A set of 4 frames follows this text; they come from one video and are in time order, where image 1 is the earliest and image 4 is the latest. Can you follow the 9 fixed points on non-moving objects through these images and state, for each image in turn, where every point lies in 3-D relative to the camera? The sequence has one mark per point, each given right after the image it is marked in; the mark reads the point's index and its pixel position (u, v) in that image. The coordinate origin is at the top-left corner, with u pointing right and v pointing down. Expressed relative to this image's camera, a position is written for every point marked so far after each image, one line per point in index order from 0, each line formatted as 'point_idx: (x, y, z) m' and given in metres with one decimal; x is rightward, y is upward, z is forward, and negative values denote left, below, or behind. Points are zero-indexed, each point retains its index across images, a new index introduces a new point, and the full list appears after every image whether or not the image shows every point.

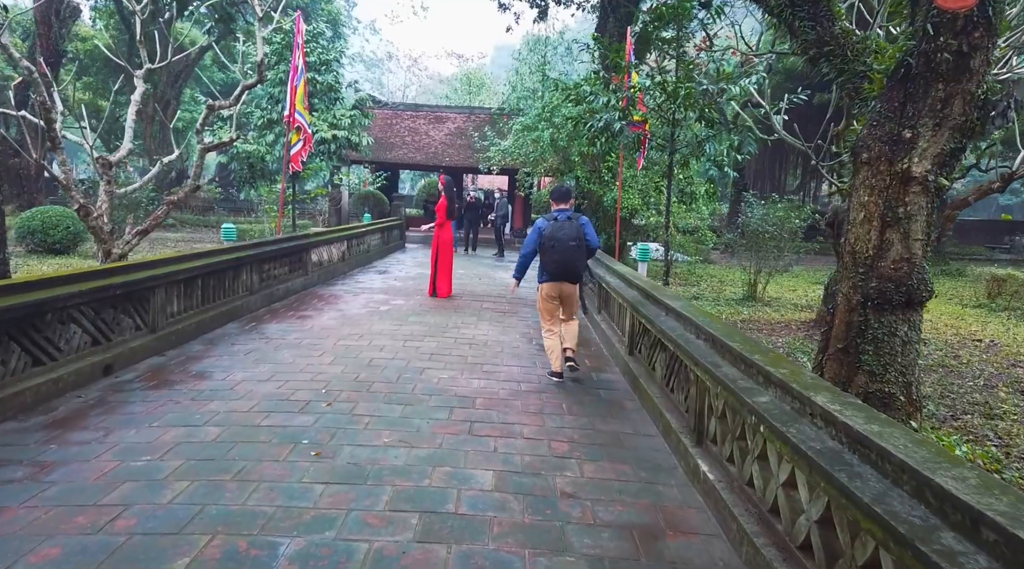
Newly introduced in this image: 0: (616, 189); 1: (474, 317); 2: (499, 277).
0: (+1.8, +1.6, +11.8) m
1: (-0.4, -0.4, +7.7) m
2: (-0.2, +0.1, +12.0) m
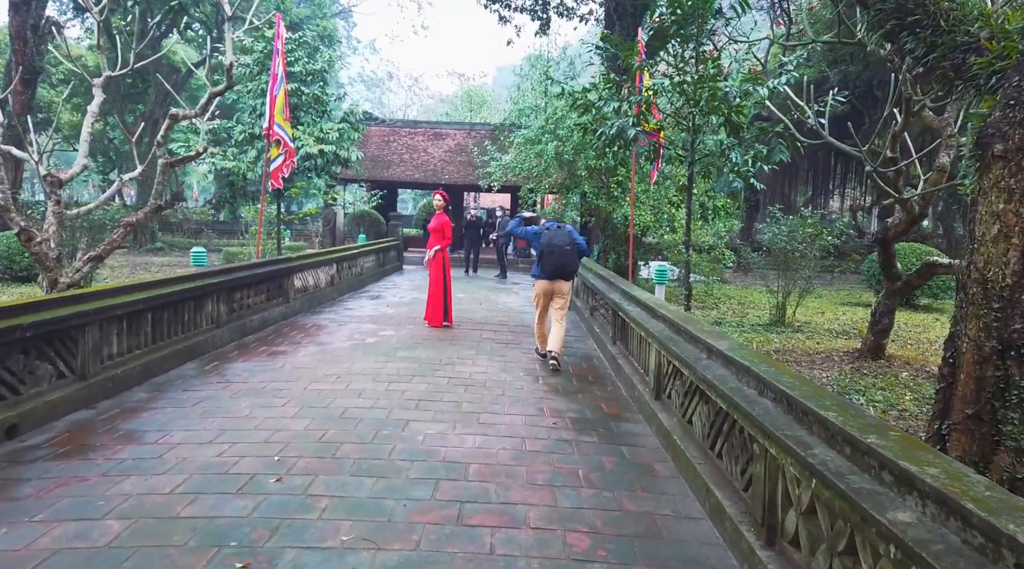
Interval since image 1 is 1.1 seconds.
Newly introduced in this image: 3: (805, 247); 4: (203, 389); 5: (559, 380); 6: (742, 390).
0: (+1.8, +1.2, +11.0) m
1: (-0.4, -0.6, +6.7) m
2: (-0.2, -0.3, +11.1) m
3: (+3.6, +0.5, +8.7) m
4: (-2.2, -0.7, +5.1) m
5: (+0.4, -0.8, +5.7) m
6: (+0.9, -0.4, +2.9) m
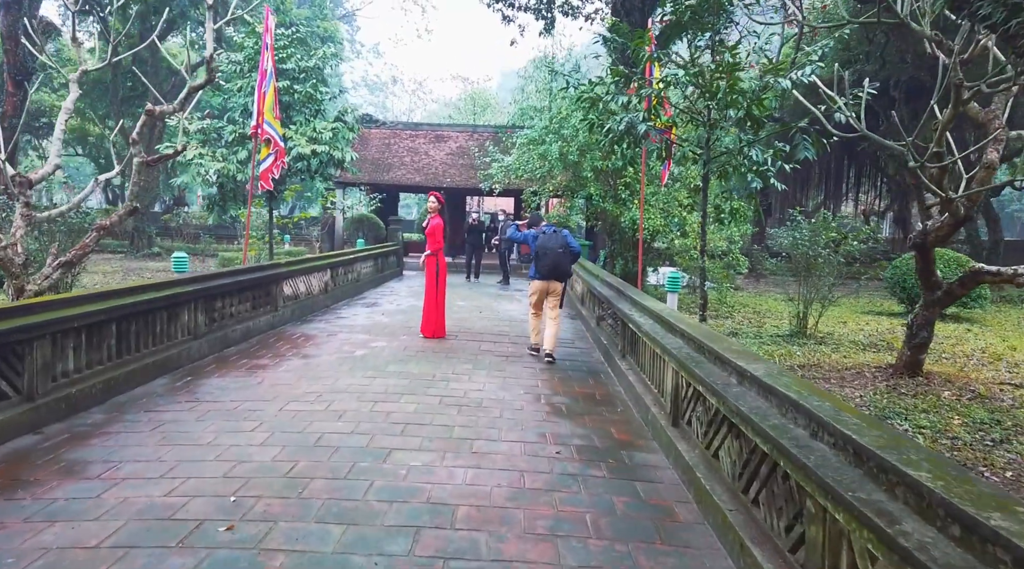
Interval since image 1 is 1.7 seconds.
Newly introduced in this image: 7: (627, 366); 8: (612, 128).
0: (+1.8, +1.1, +10.4) m
1: (-0.4, -0.7, +6.2) m
2: (-0.1, -0.4, +10.6) m
3: (+3.7, +0.4, +8.2) m
4: (-2.2, -0.8, +4.5) m
5: (+0.4, -0.8, +5.2) m
6: (+0.9, -0.5, +2.4) m
7: (+1.0, -0.7, +5.8) m
8: (+1.0, +1.5, +6.8) m
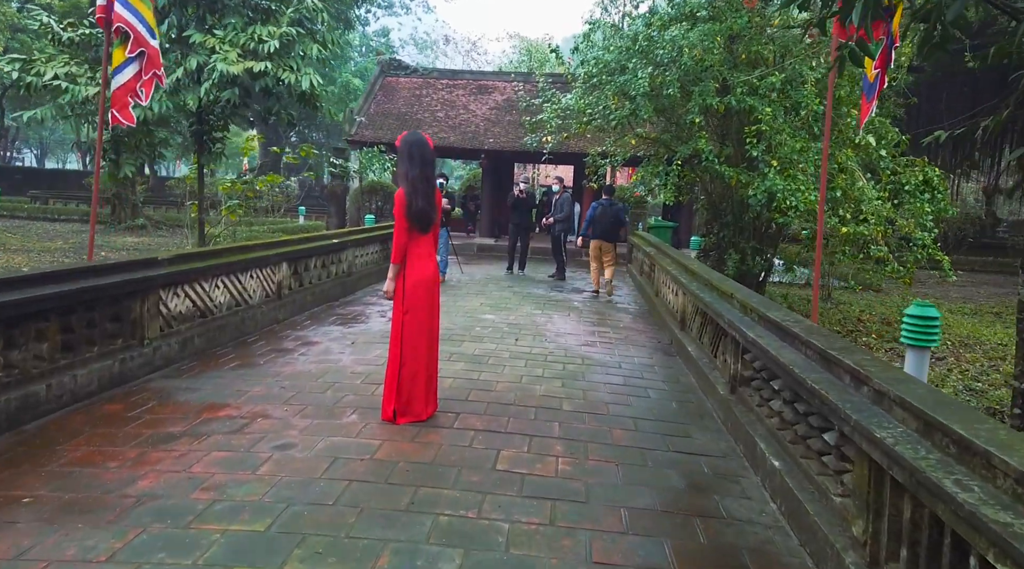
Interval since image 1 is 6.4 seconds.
0: (+2.4, +1.0, +6.3) m
1: (-0.2, -0.9, +2.4) m
2: (+0.4, -0.4, +6.7) m
3: (+4.0, +0.1, +4.0) m
4: (-2.2, -1.0, +0.9) m
5: (+0.5, -1.1, +1.3) m
6: (+0.8, -0.9, -1.6) m
7: (+1.1, -0.9, +1.9) m
8: (+1.2, +1.3, +2.8) m
